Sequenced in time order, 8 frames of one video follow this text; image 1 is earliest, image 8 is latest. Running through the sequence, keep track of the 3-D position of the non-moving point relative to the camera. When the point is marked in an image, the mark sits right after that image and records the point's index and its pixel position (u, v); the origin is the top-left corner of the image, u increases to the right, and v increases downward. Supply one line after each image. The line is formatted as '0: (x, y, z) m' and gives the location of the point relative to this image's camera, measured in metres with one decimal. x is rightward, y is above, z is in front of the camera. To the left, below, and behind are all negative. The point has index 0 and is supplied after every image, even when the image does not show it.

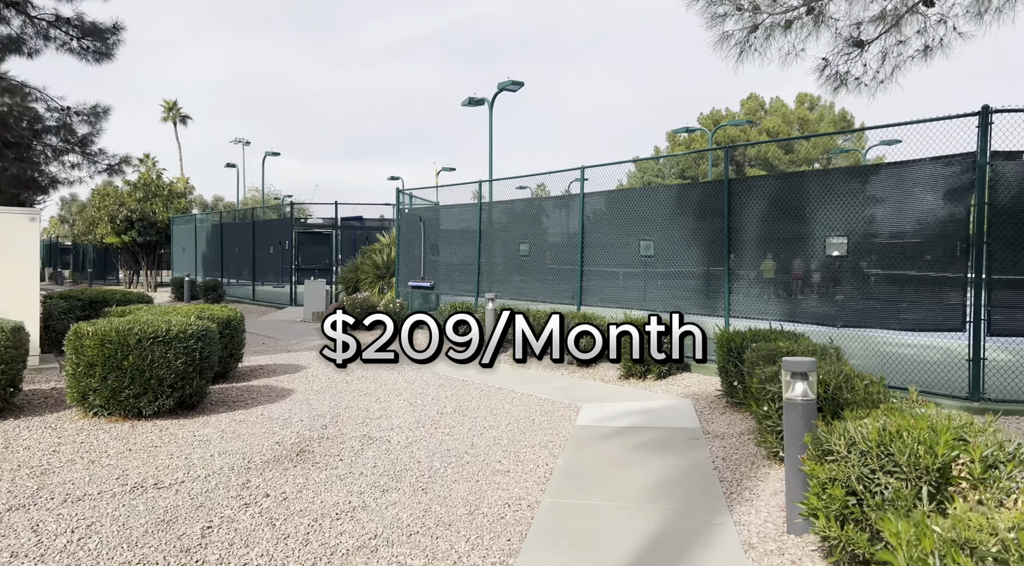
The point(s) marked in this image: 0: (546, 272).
0: (+0.6, +0.2, +11.1) m
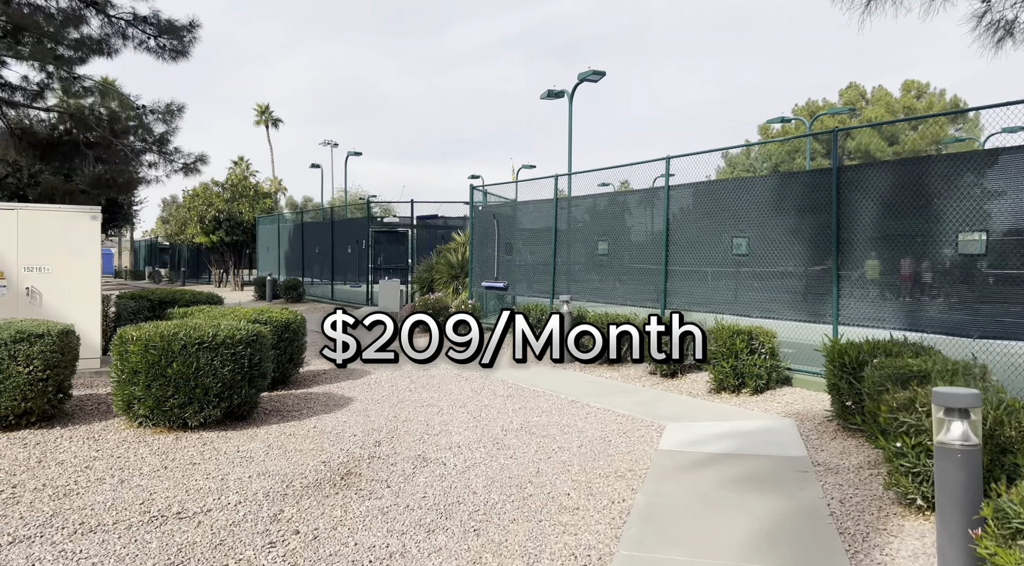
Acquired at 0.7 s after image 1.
0: (+1.8, +0.2, +10.2) m
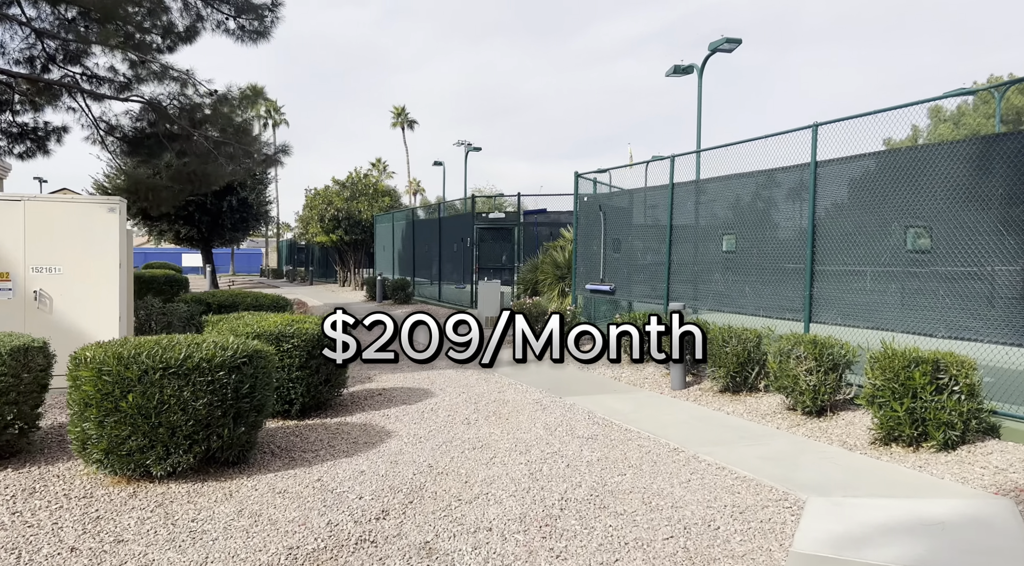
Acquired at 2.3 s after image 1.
0: (+3.0, +0.1, +8.1) m
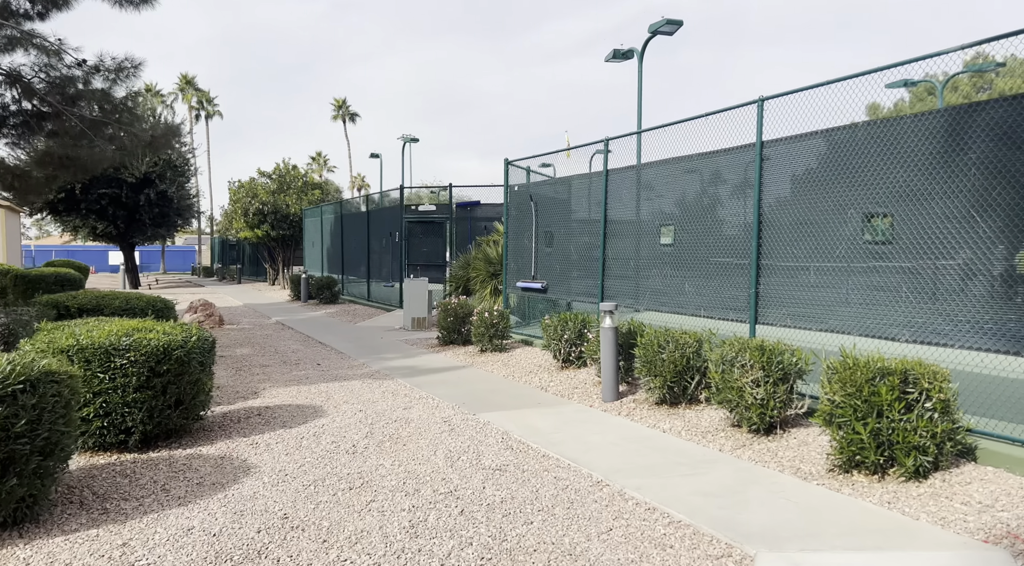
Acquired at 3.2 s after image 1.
0: (+2.1, +0.2, +7.2) m
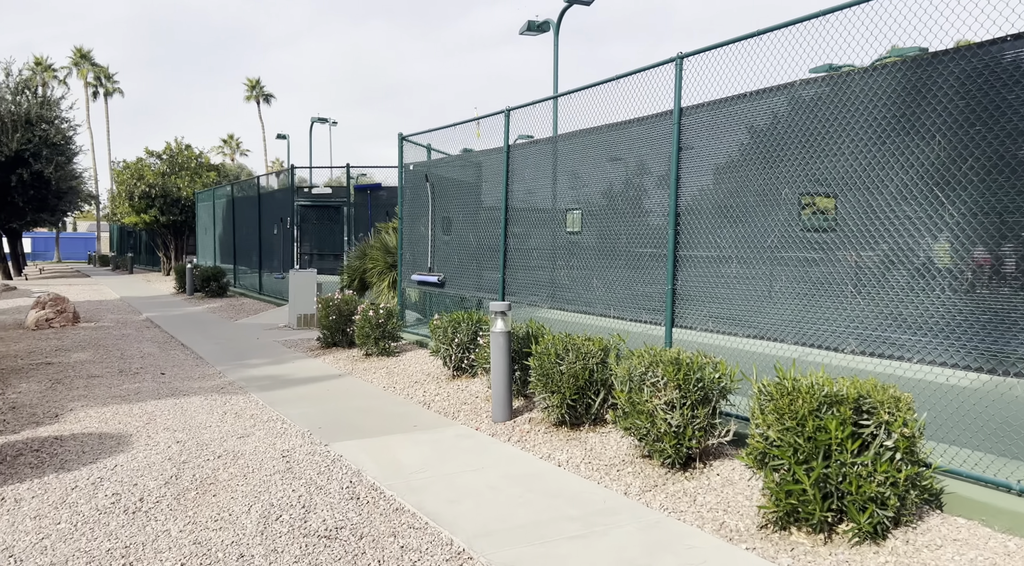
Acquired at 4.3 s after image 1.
0: (+1.0, +0.2, +6.2) m
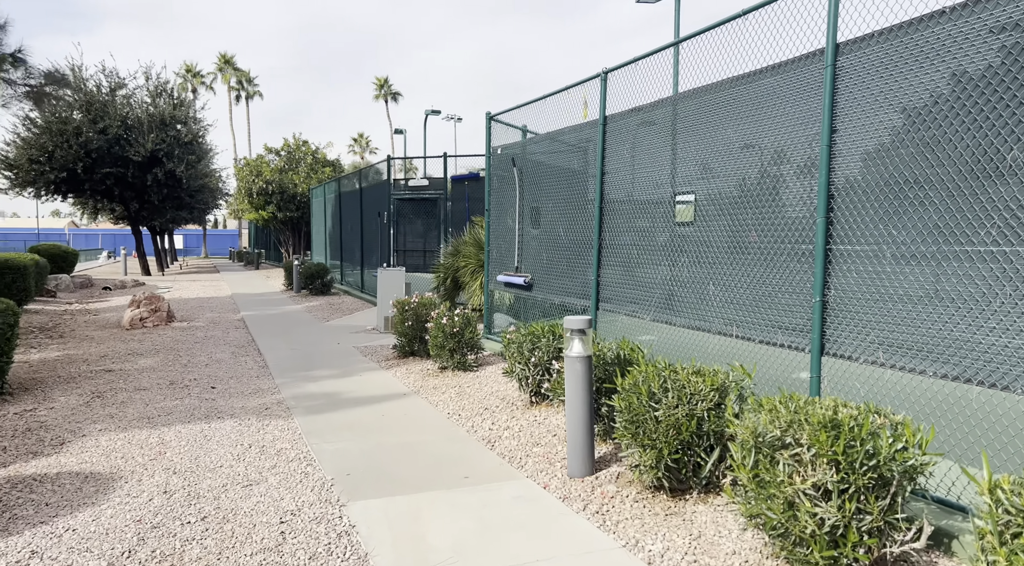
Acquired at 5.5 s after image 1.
0: (+1.6, +0.2, +4.6) m
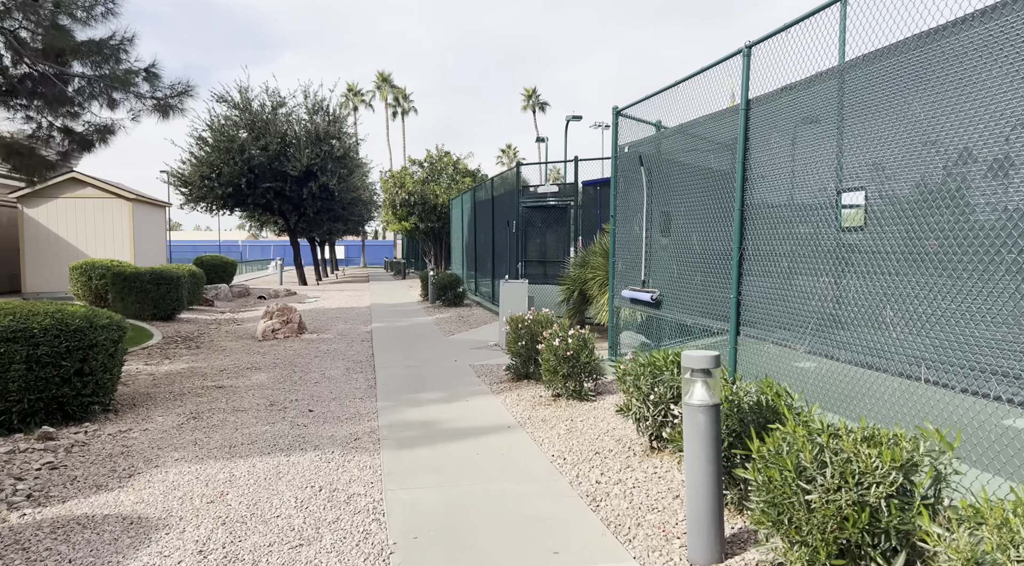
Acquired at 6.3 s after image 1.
0: (+2.1, 0.0, +3.3) m
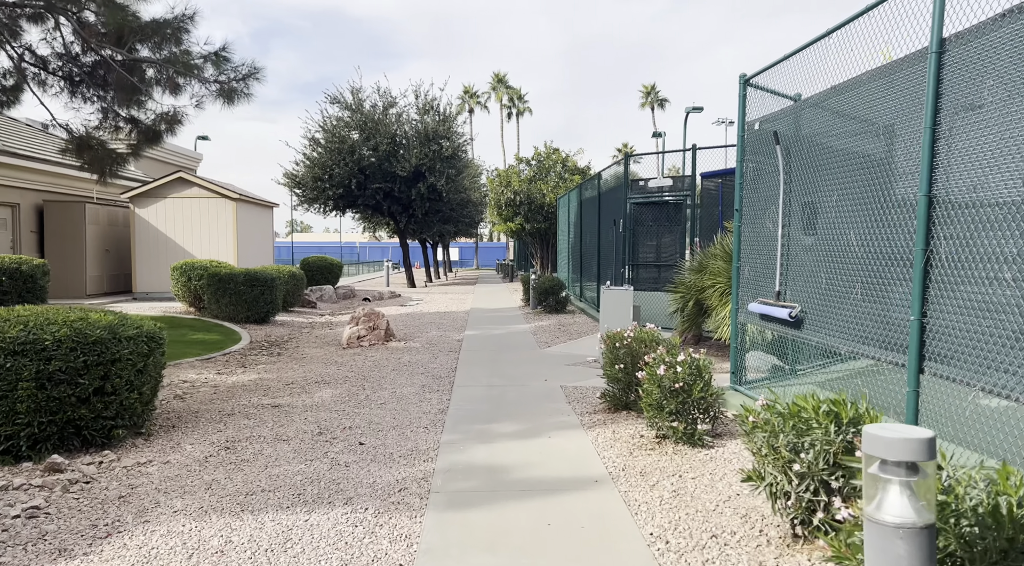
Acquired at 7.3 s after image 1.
0: (+2.3, -0.1, +1.7) m
